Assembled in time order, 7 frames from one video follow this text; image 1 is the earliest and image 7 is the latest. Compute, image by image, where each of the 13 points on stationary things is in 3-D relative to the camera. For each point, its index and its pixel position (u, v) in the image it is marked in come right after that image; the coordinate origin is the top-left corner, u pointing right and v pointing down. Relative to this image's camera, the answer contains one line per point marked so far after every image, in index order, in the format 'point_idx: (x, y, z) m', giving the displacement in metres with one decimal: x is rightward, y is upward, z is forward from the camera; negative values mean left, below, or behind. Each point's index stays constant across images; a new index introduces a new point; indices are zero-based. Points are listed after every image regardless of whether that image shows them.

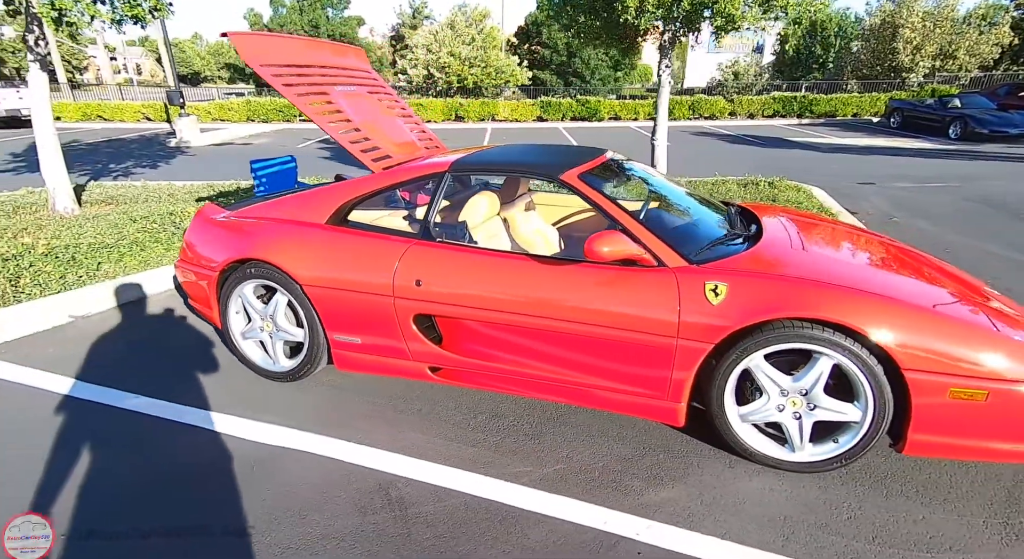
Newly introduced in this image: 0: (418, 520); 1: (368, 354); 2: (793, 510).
0: (-0.3, -1.0, +2.0) m
1: (-0.8, -0.4, +2.8) m
2: (+1.2, -0.9, +2.2) m
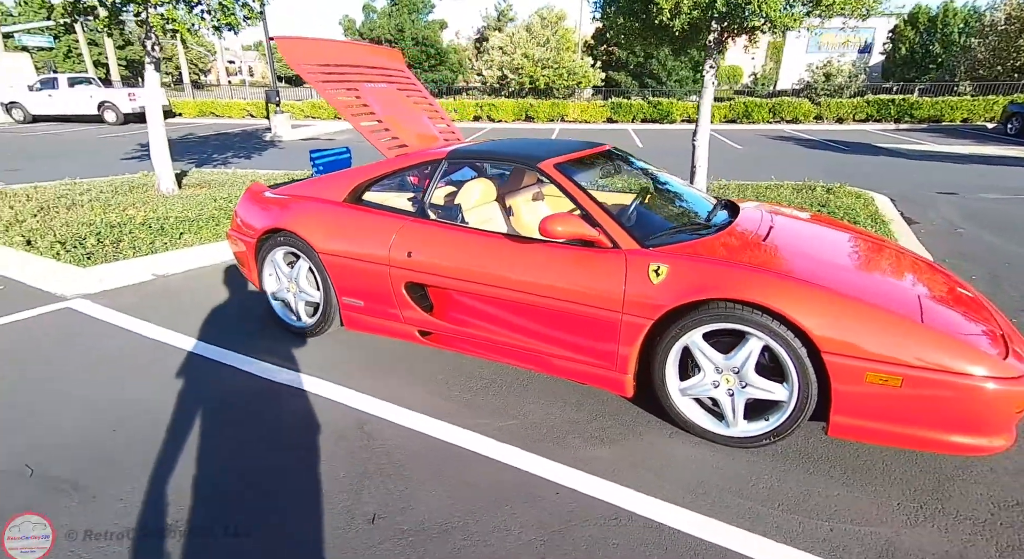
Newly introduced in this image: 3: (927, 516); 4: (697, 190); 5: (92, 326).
0: (-0.6, -0.8, +2.4) m
1: (-0.9, -0.2, +3.2) m
2: (+0.9, -0.9, +2.3) m
3: (+1.6, -0.9, +2.1) m
4: (+1.3, +0.6, +3.9) m
5: (-2.8, -0.3, +3.5) m
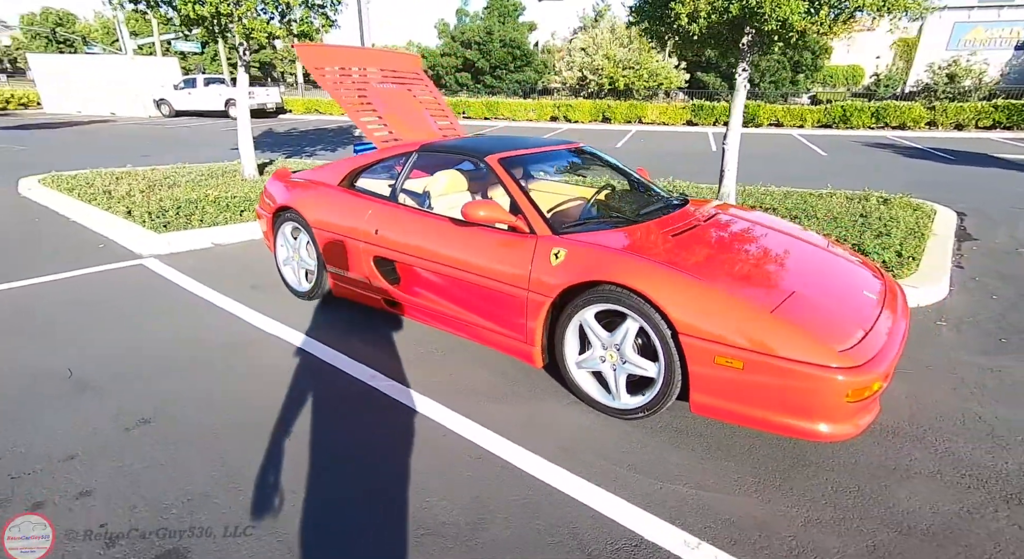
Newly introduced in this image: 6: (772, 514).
0: (-1.0, -0.6, +3.0) m
1: (-1.2, 0.0, +3.8) m
2: (+0.4, -0.8, +2.6) m
3: (+1.1, -0.9, +2.3) m
4: (+1.1, +0.7, +4.1) m
5: (-3.0, 0.0, +4.4) m
6: (+1.1, -1.0, +2.2) m
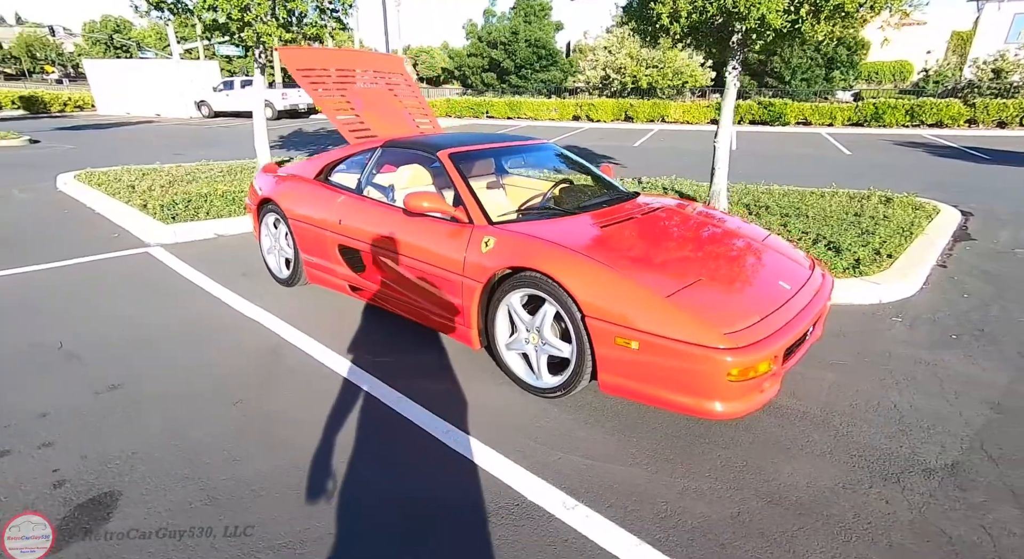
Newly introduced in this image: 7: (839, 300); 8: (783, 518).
0: (-1.4, -0.5, +3.3) m
1: (-1.5, +0.1, +4.1) m
2: (0.0, -0.7, +2.8) m
3: (+0.6, -0.8, +2.5) m
4: (+0.8, +0.7, +4.2) m
5: (-3.3, +0.1, +4.8) m
6: (+0.6, -0.9, +2.3) m
7: (+2.6, -0.2, +4.2) m
8: (+1.1, -1.0, +2.1) m
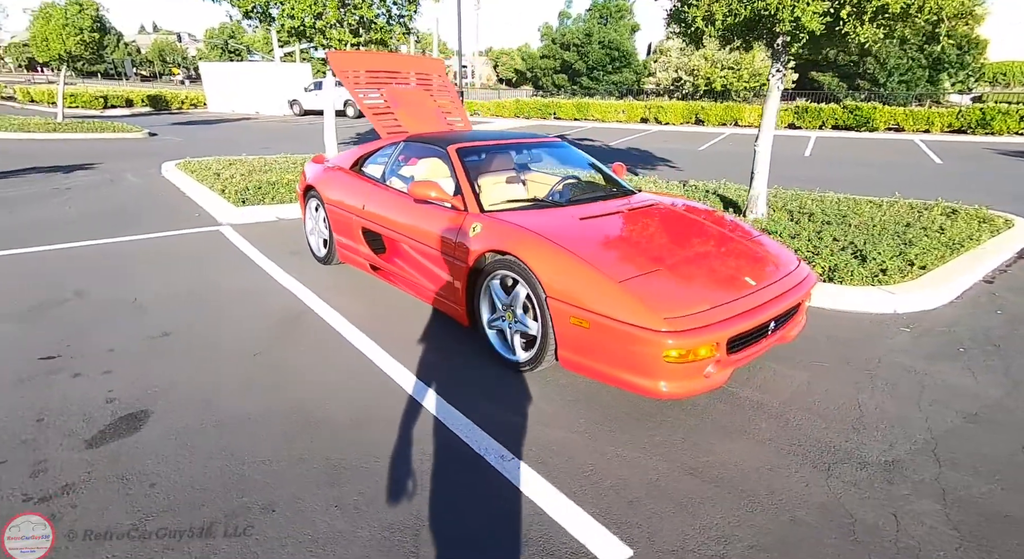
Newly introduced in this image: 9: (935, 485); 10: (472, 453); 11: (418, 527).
0: (-1.5, -0.4, +3.8) m
1: (-1.4, +0.2, +4.6) m
2: (-0.2, -0.6, +3.2) m
3: (+0.4, -0.8, +2.7) m
4: (+1.0, +0.8, +4.4) m
5: (-3.1, +0.4, +5.6) m
6: (+0.4, -0.8, +2.6) m
7: (+2.6, -0.2, +4.1) m
8: (+0.8, -0.9, +2.3) m
9: (+1.9, -0.9, +2.4) m
10: (-0.2, -0.8, +2.5) m
11: (-0.3, -0.9, +2.0) m
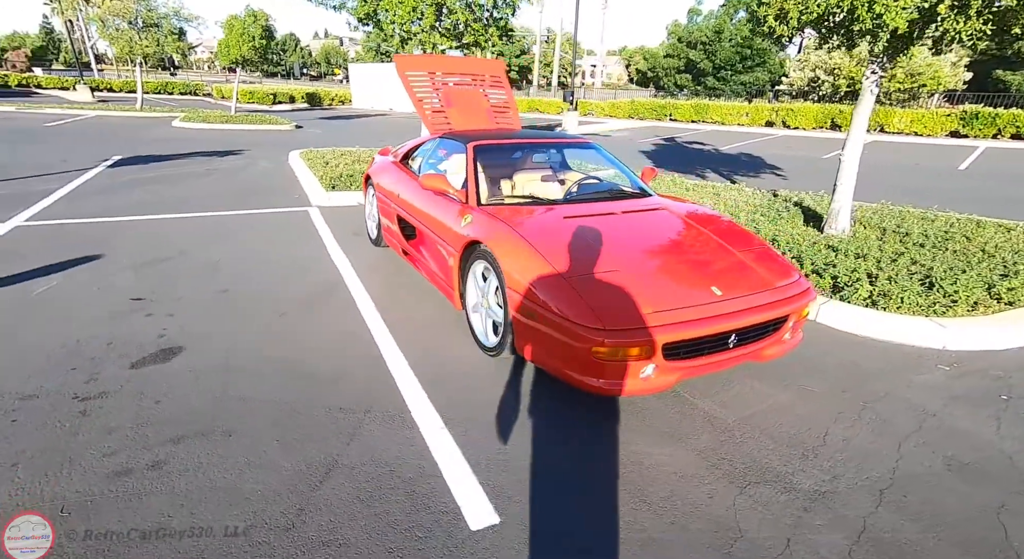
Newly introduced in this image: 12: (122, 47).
0: (-1.5, -0.2, +4.3) m
1: (-1.2, +0.4, +5.1) m
2: (-0.4, -0.5, +3.4) m
3: (+0.1, -0.7, +2.8) m
4: (+1.2, +0.8, +4.4) m
5: (-2.5, +0.7, +6.5) m
6: (0.0, -0.8, +2.7) m
7: (+2.6, -0.4, +3.7) m
8: (+0.4, -0.9, +2.4) m
9: (+1.4, -1.0, +2.2) m
10: (-0.5, -0.7, +2.8) m
11: (-0.8, -0.8, +2.3) m
12: (-14.3, +8.5, +19.5) m
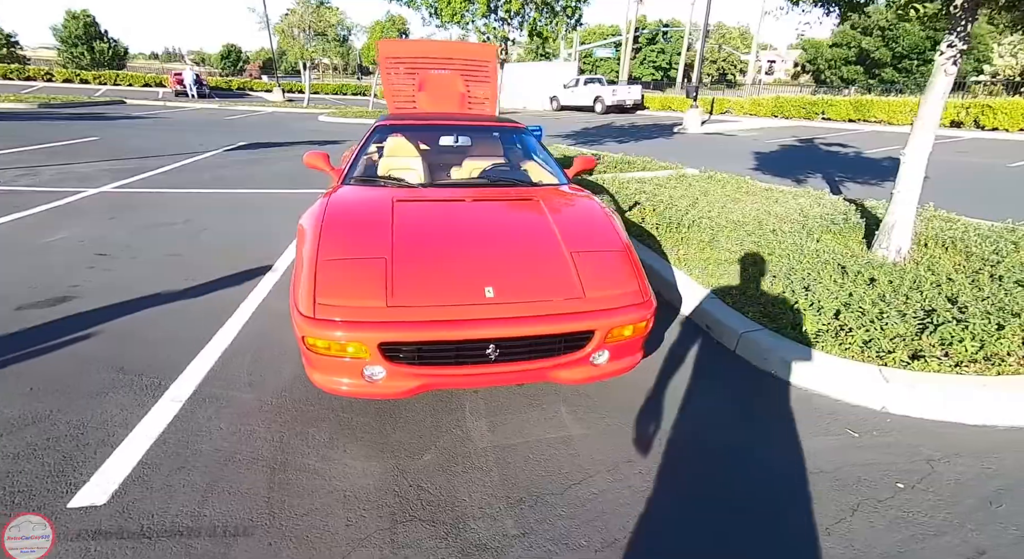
0: (-2.2, +0.1, +4.5) m
1: (-1.6, +0.6, +5.2) m
2: (-1.4, -0.4, +3.4) m
3: (-1.2, -0.6, +2.7) m
4: (+0.4, +0.7, +3.8) m
5: (-2.5, +1.0, +6.9) m
6: (-1.3, -0.7, +2.6) m
7: (+1.5, -0.5, +2.8) m
8: (-1.0, -0.8, +2.1) m
9: (-0.1, -1.0, +1.6) m
10: (-1.8, -0.6, +2.8) m
11: (-2.2, -0.6, +2.4) m
12: (-9.1, +9.7, +22.7) m
